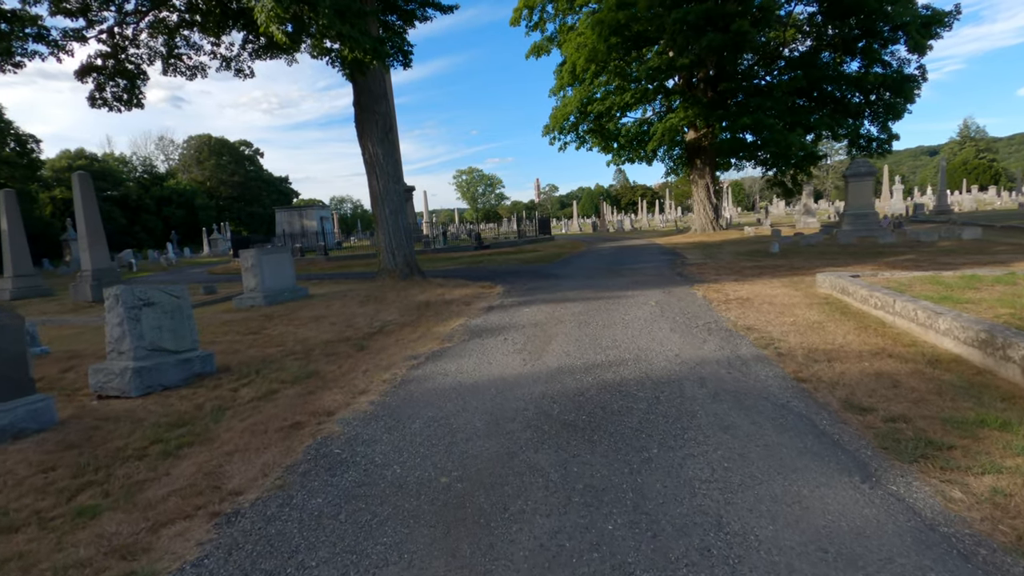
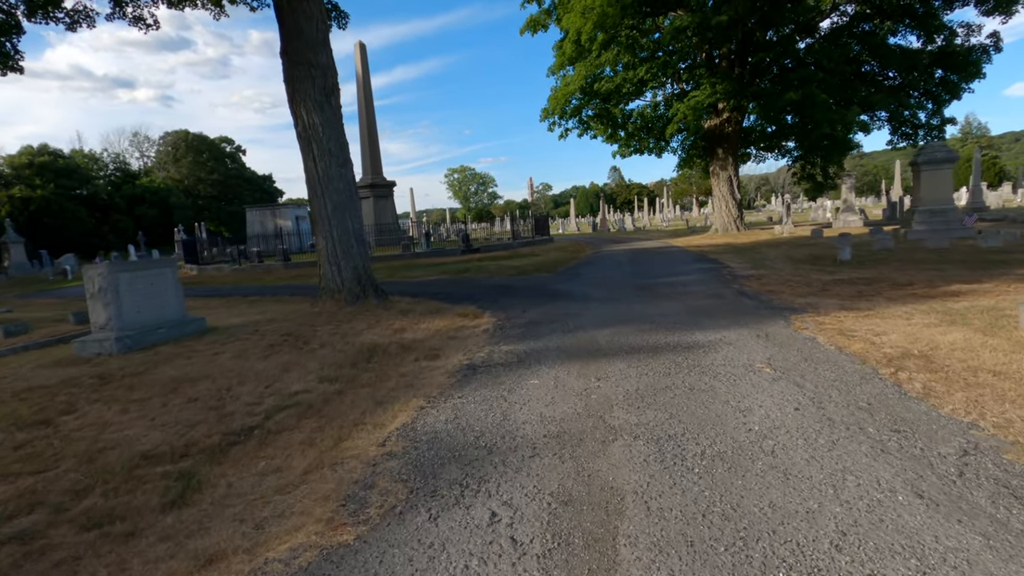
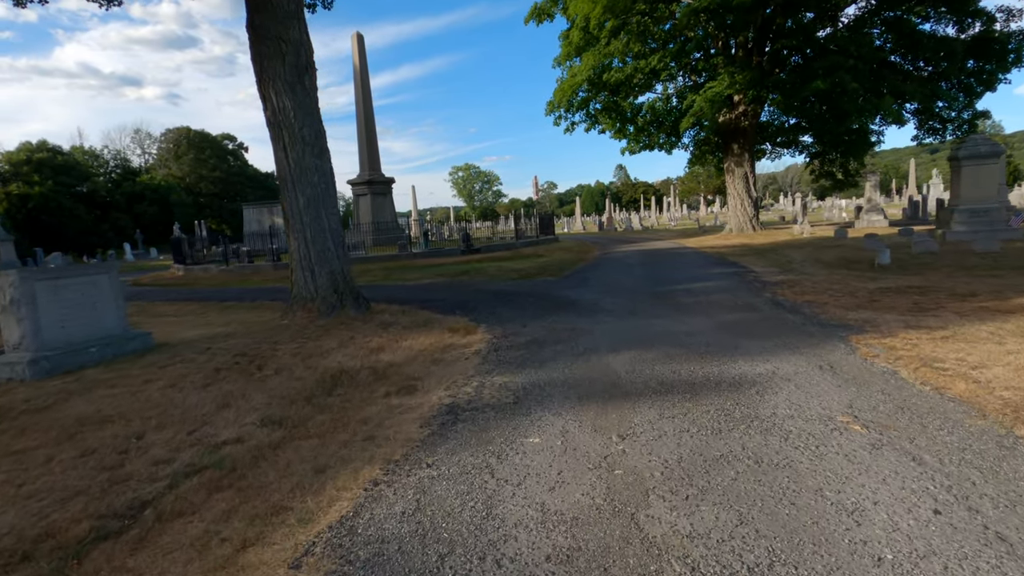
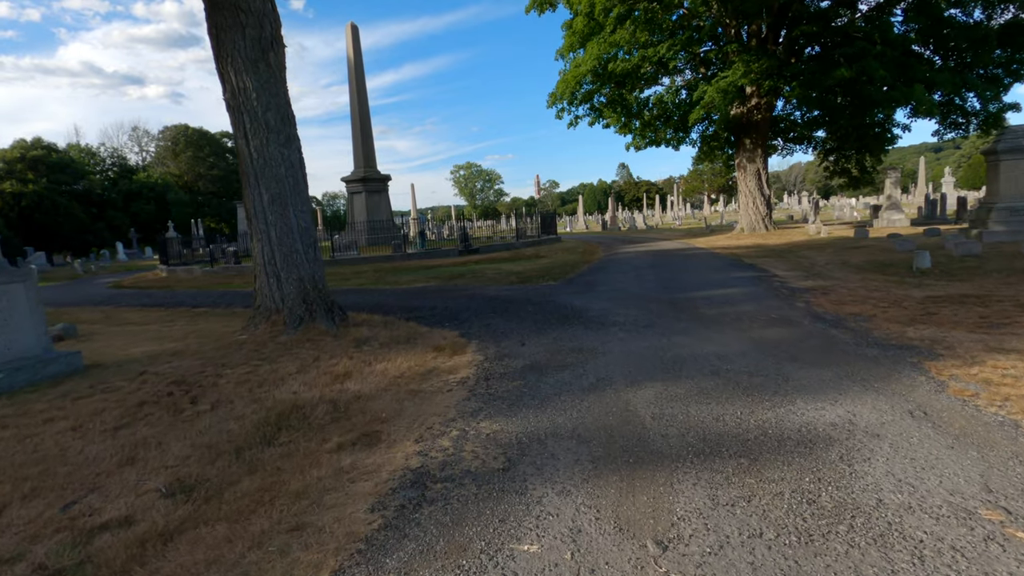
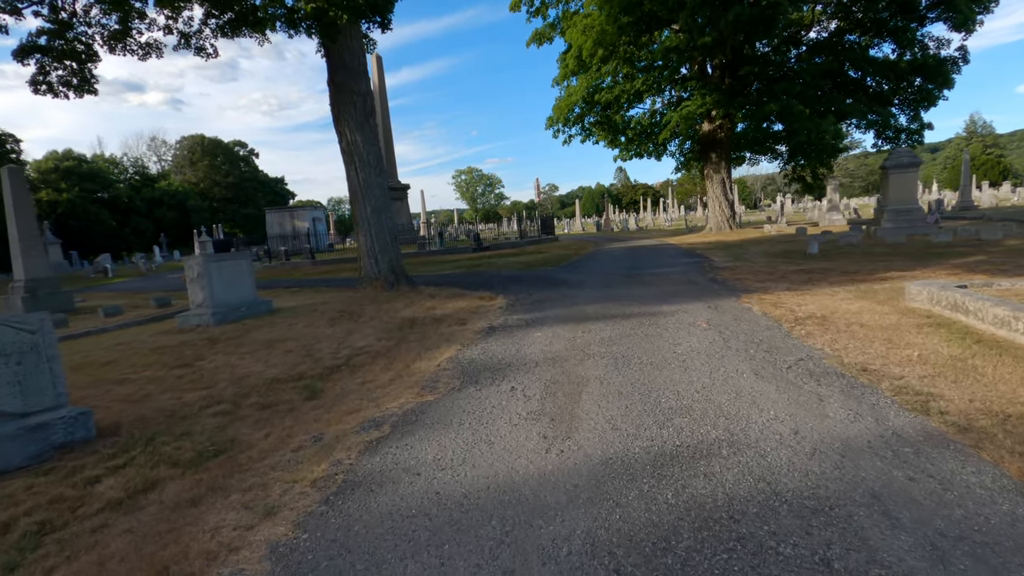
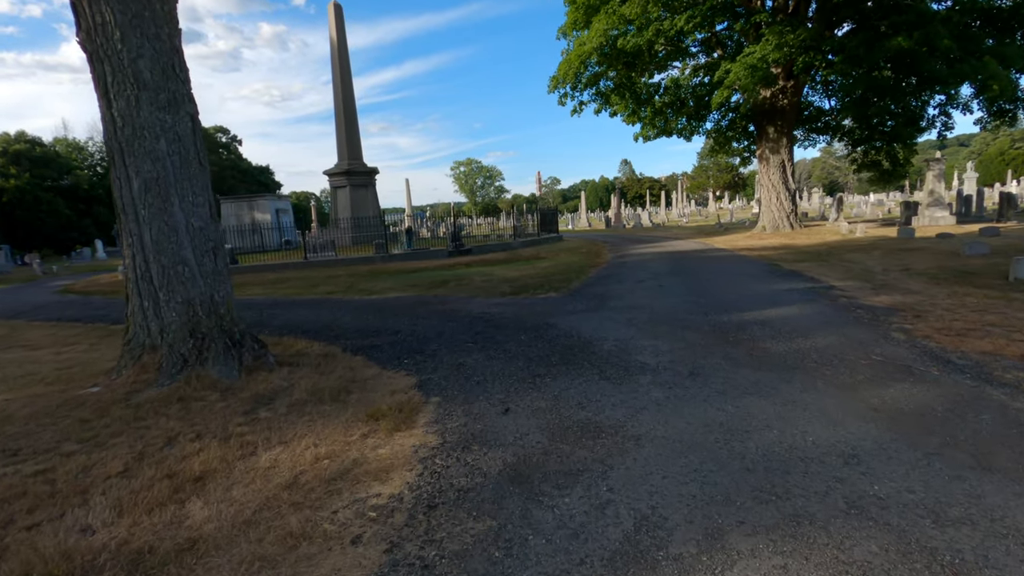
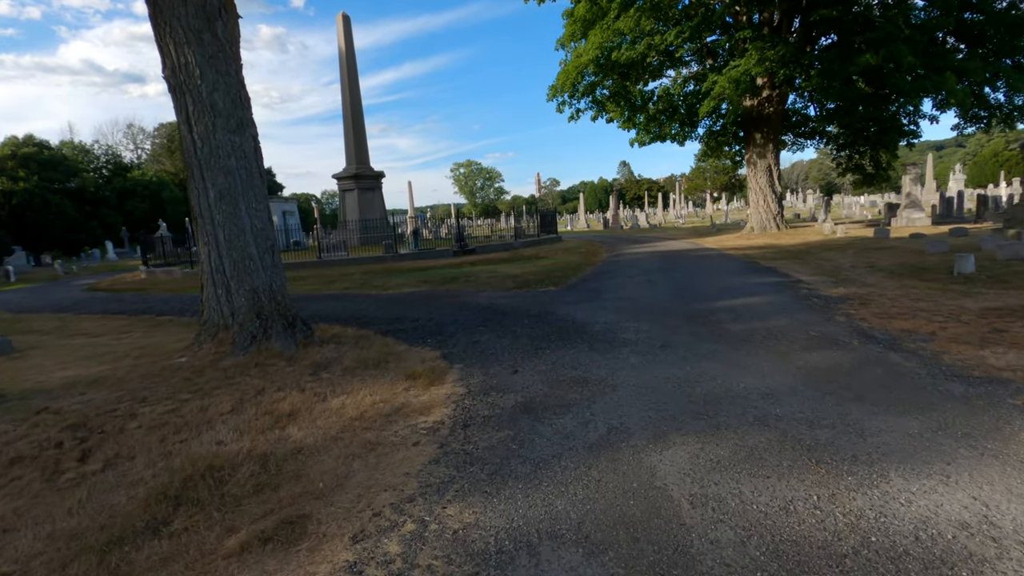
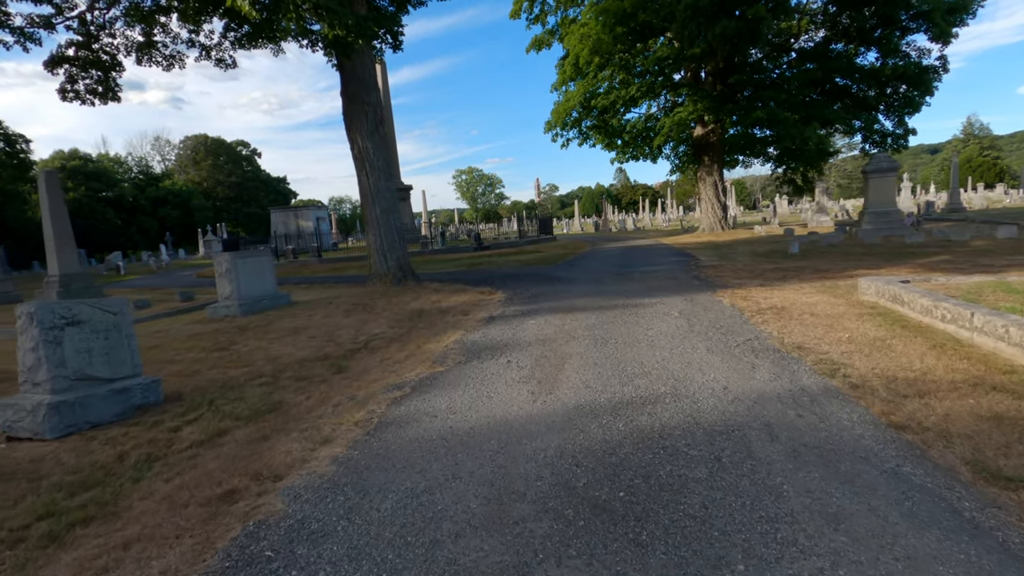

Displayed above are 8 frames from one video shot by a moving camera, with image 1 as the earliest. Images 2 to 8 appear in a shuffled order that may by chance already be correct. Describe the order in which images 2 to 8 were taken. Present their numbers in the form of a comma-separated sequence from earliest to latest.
8, 5, 2, 3, 4, 7, 6
